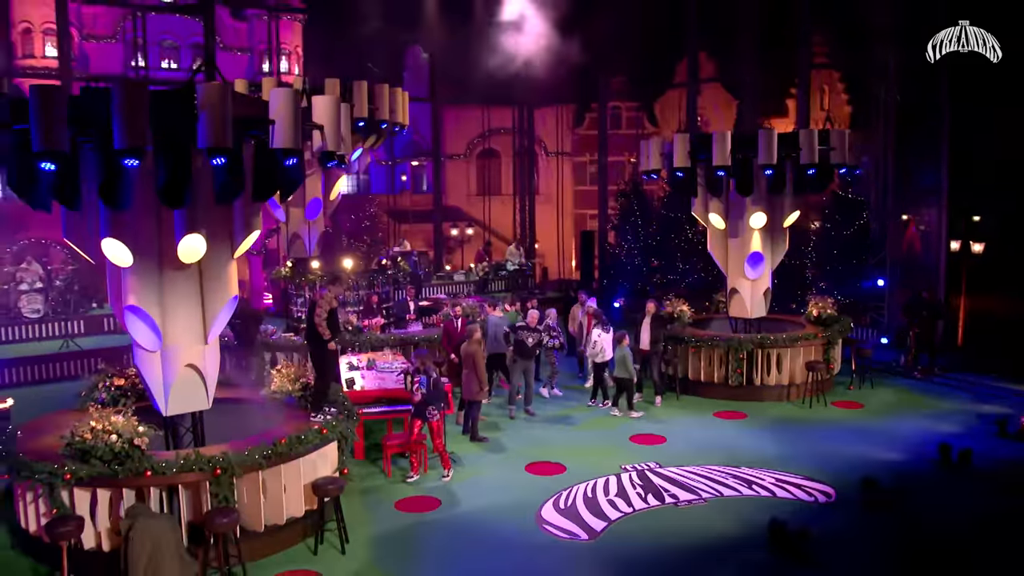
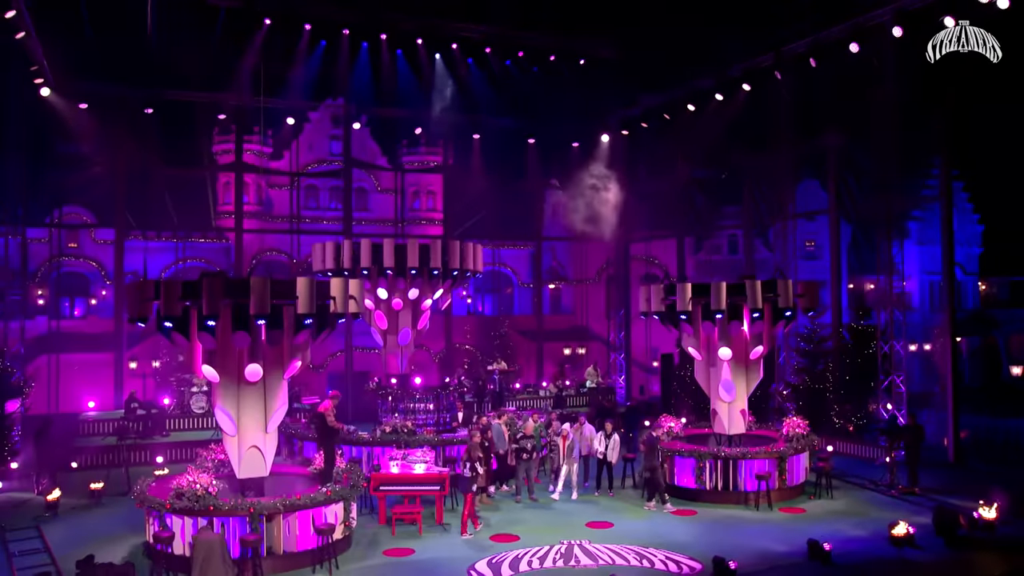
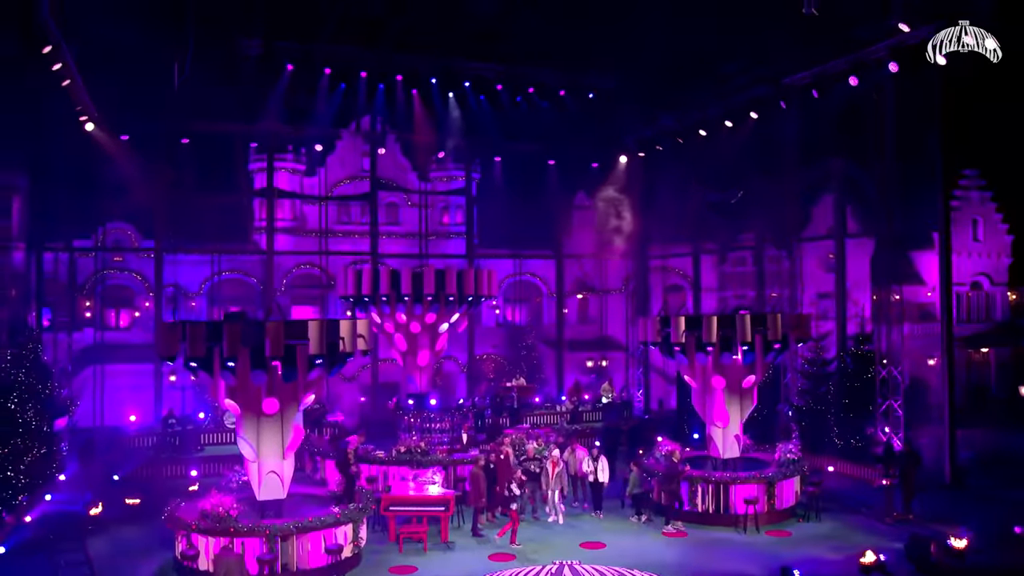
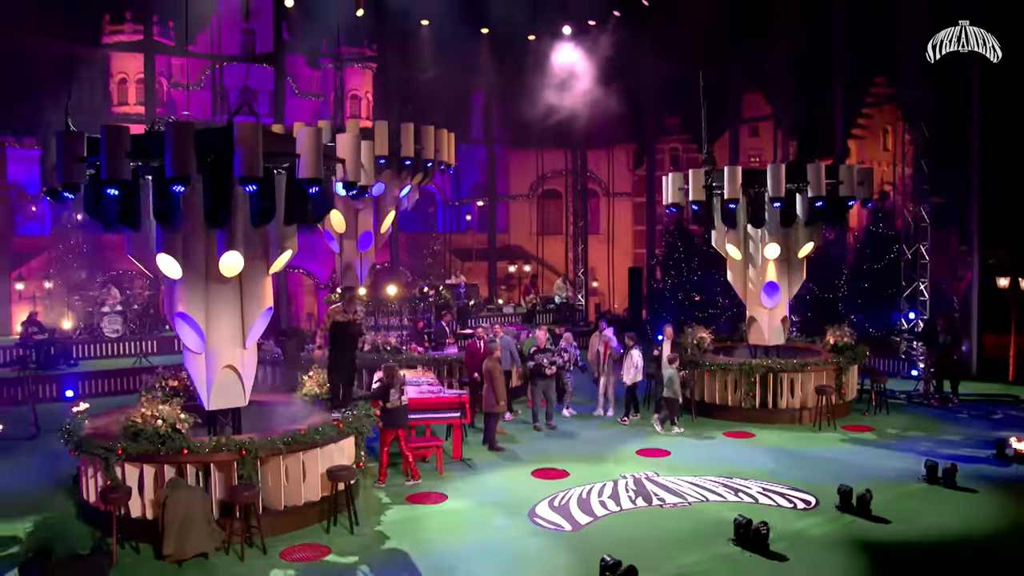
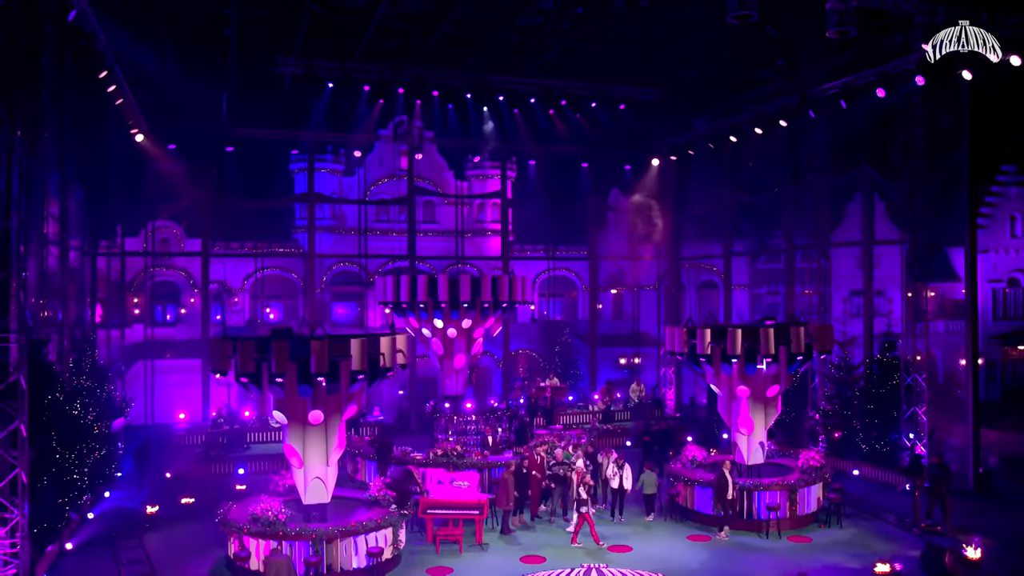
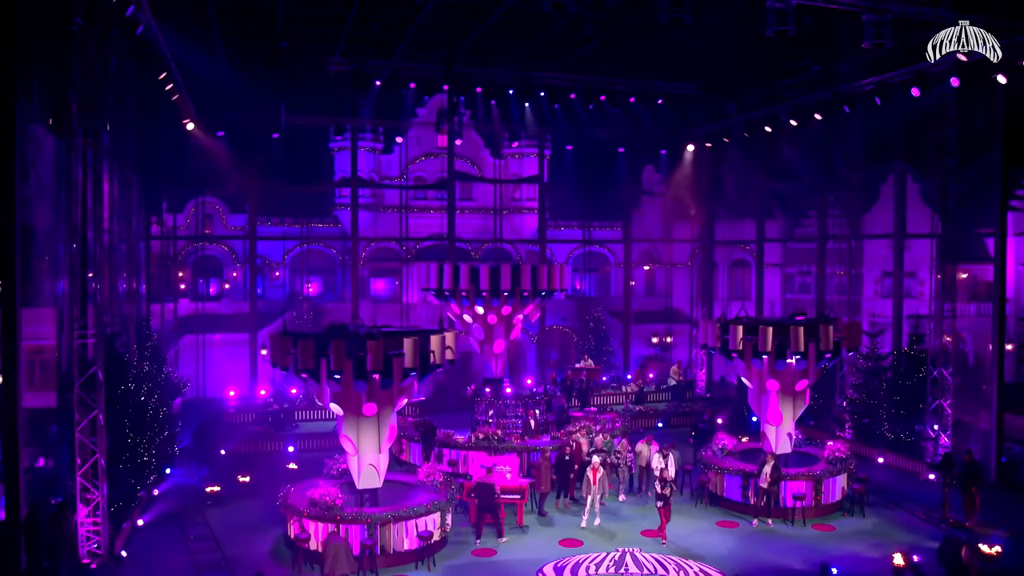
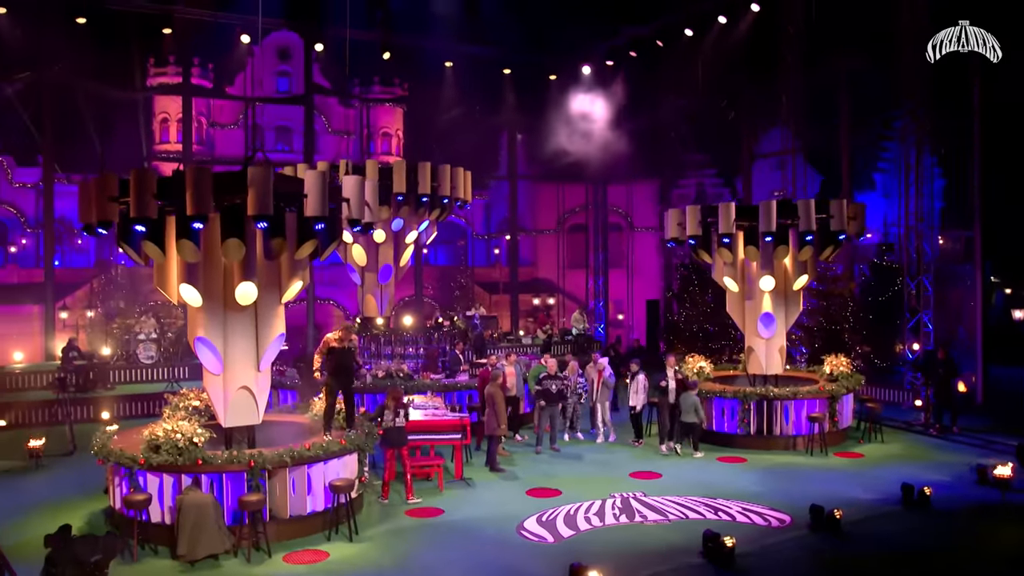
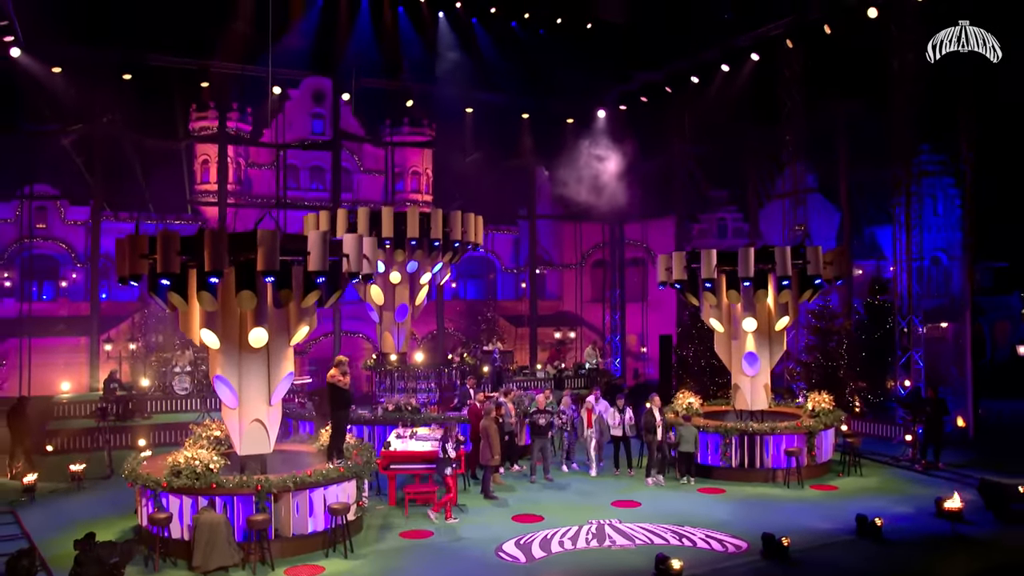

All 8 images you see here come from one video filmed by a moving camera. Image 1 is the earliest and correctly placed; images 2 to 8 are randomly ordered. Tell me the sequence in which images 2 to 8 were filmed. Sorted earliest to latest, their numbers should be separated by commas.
4, 7, 8, 2, 3, 5, 6
